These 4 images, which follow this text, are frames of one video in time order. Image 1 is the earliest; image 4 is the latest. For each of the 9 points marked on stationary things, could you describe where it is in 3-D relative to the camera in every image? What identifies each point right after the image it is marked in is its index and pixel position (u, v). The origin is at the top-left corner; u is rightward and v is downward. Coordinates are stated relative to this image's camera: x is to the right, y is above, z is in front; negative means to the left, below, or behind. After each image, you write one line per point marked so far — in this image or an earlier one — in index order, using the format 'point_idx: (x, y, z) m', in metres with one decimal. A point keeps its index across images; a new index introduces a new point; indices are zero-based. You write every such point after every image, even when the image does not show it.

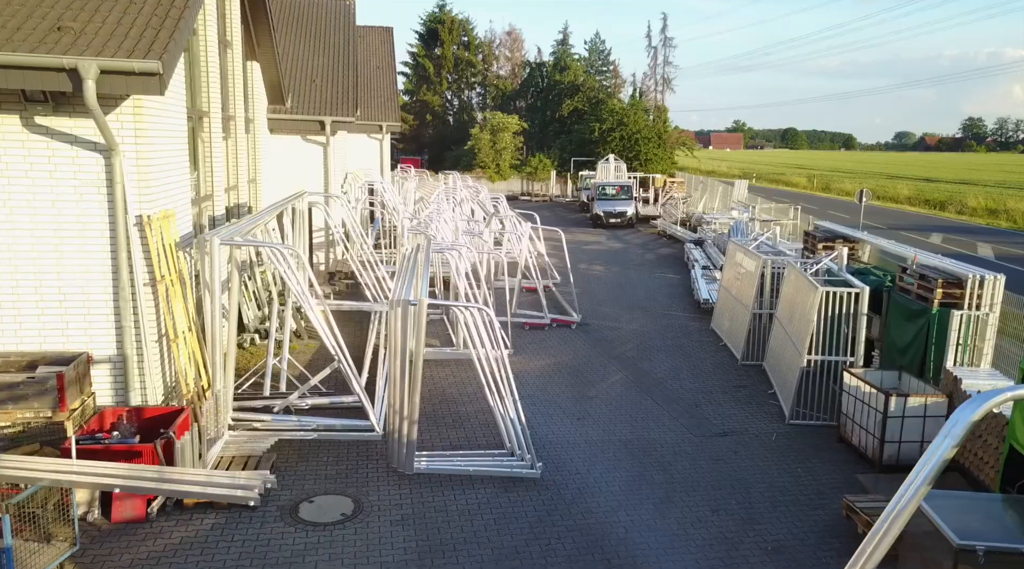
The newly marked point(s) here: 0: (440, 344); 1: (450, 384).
0: (-1.1, -1.0, +11.5) m
1: (-0.8, -1.3, +9.5) m
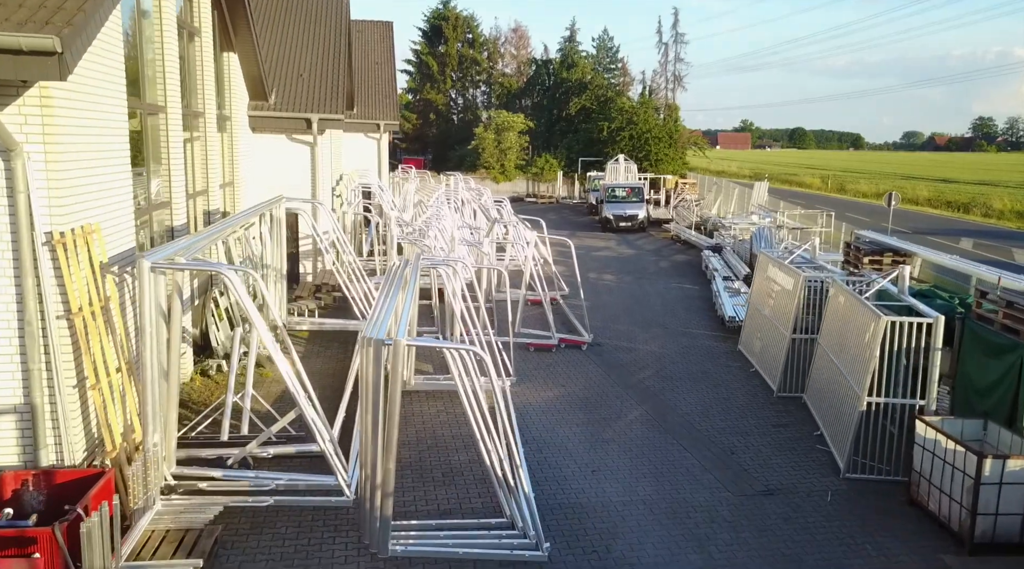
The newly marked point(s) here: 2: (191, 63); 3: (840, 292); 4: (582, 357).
0: (-1.1, -1.2, +10.2) m
1: (-0.8, -1.6, +8.2) m
2: (-4.6, +3.2, +10.4) m
3: (+3.8, -0.1, +8.4) m
4: (+1.1, -1.1, +11.2) m
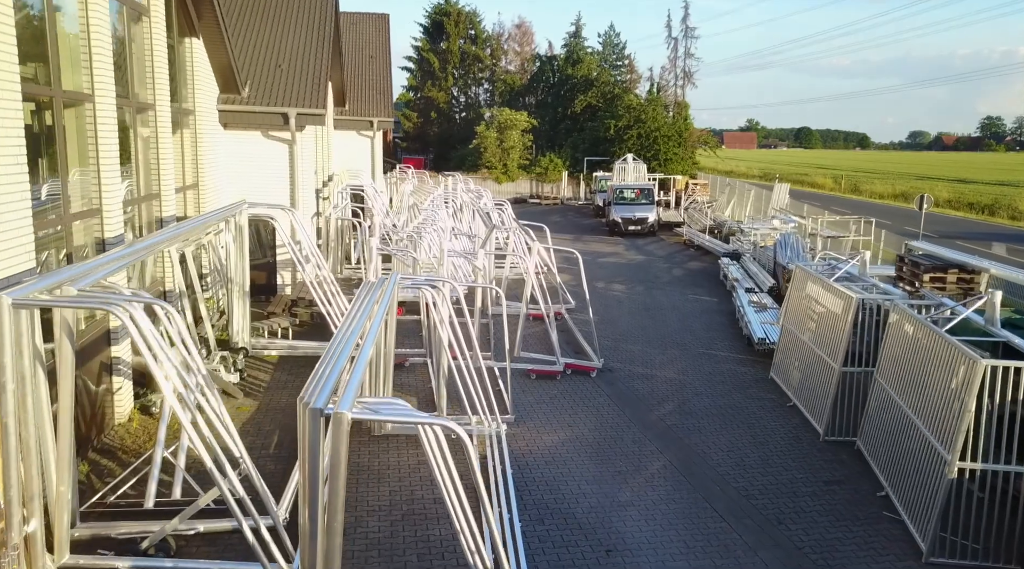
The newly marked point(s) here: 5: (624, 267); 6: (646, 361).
0: (-1.1, -1.4, +8.7) m
1: (-0.8, -1.8, +6.7) m
2: (-4.6, +2.9, +9.0) m
3: (+3.8, -0.3, +7.0) m
4: (+1.0, -1.3, +9.7) m
5: (+2.9, +0.5, +19.0) m
6: (+2.0, -1.1, +10.8) m
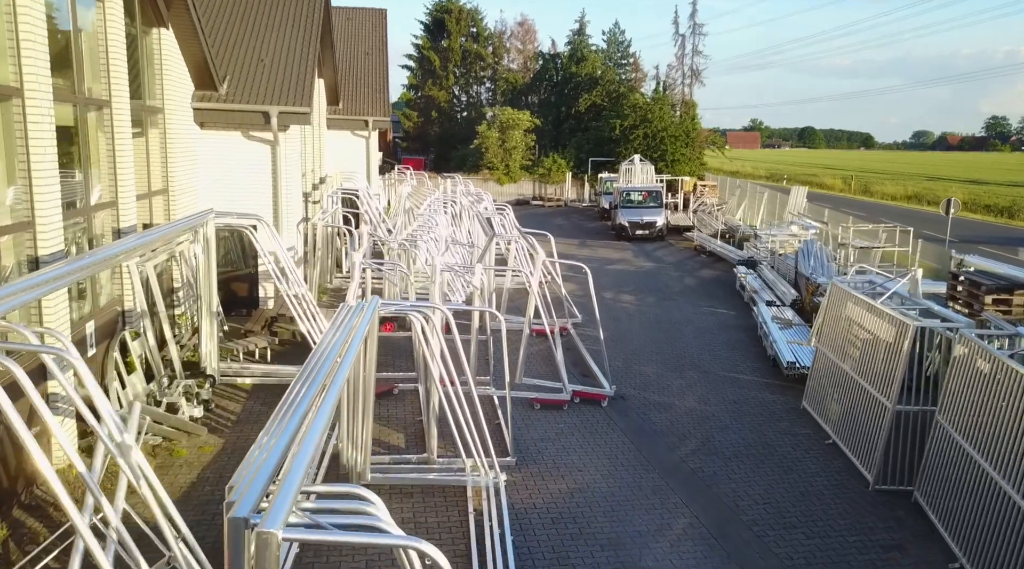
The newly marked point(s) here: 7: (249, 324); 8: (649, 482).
0: (-1.1, -1.7, +7.7) m
1: (-0.8, -2.0, +5.7) m
2: (-4.6, +2.7, +7.9) m
3: (+3.8, -0.6, +5.9) m
4: (+1.1, -1.6, +8.6) m
5: (+3.0, +0.2, +18.0) m
6: (+2.0, -1.4, +9.7) m
7: (-4.0, -0.6, +11.0) m
8: (+1.3, -1.8, +6.9) m
